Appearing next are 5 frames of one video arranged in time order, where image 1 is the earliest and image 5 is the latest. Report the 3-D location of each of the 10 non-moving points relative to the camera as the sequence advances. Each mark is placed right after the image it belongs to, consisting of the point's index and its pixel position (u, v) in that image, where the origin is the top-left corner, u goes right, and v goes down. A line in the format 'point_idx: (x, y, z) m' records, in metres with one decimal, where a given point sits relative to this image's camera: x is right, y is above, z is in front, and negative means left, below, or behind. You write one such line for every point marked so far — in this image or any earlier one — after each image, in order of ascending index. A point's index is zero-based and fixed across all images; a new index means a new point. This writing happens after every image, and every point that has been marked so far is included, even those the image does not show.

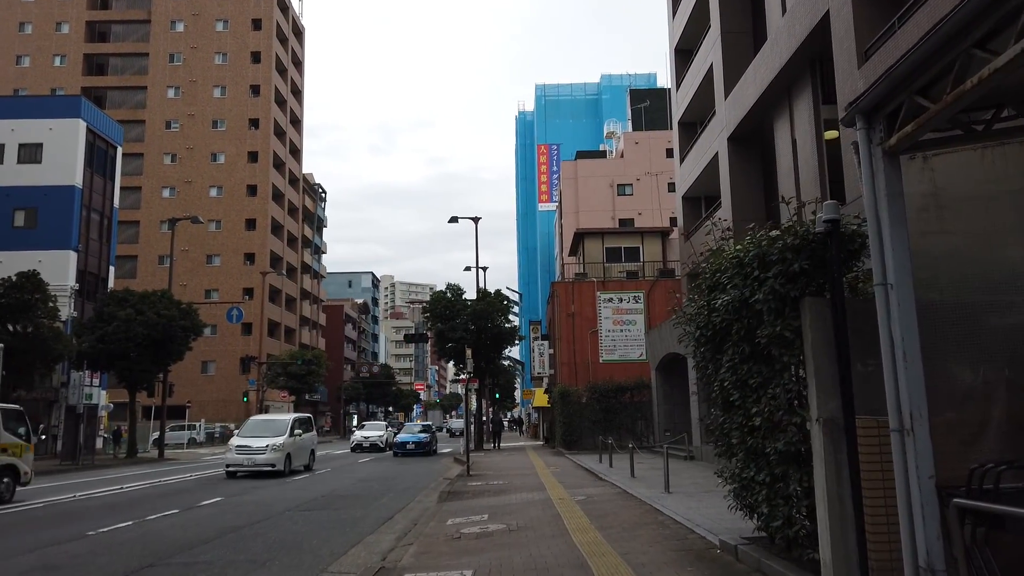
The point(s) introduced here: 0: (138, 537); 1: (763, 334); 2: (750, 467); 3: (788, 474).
0: (-5.4, -3.6, +11.0) m
1: (+1.8, -0.3, +5.5) m
2: (+1.9, -1.4, +6.0) m
3: (+2.0, -1.3, +5.5) m
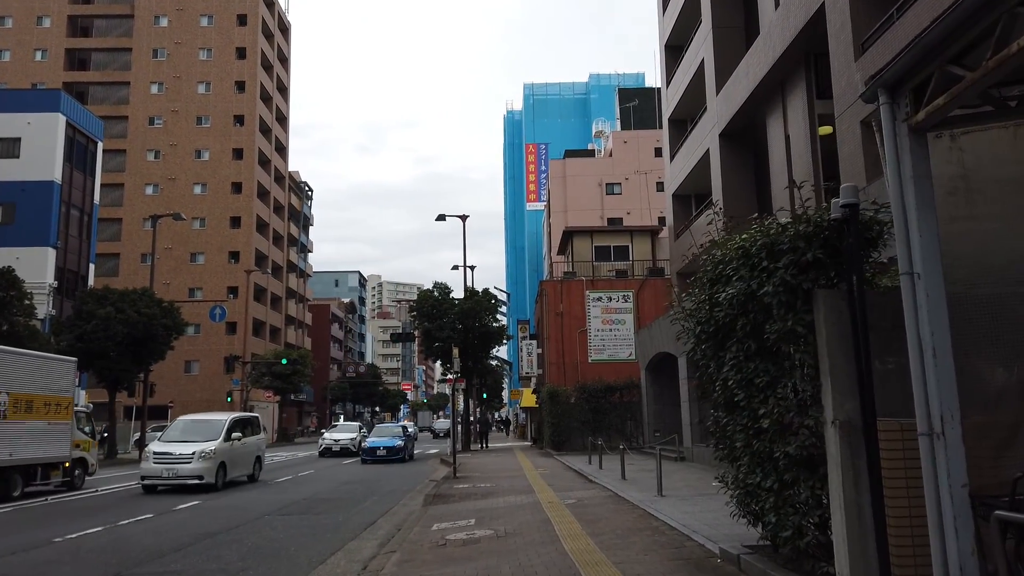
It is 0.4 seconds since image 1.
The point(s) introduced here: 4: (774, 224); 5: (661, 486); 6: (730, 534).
0: (-5.6, -3.5, +10.5) m
1: (+1.8, -0.3, +5.1) m
2: (+1.8, -1.4, +5.6) m
3: (+1.9, -1.3, +5.1) m
4: (+1.8, +0.5, +5.3) m
5: (+2.4, -3.2, +12.4) m
6: (+2.3, -2.6, +8.0) m
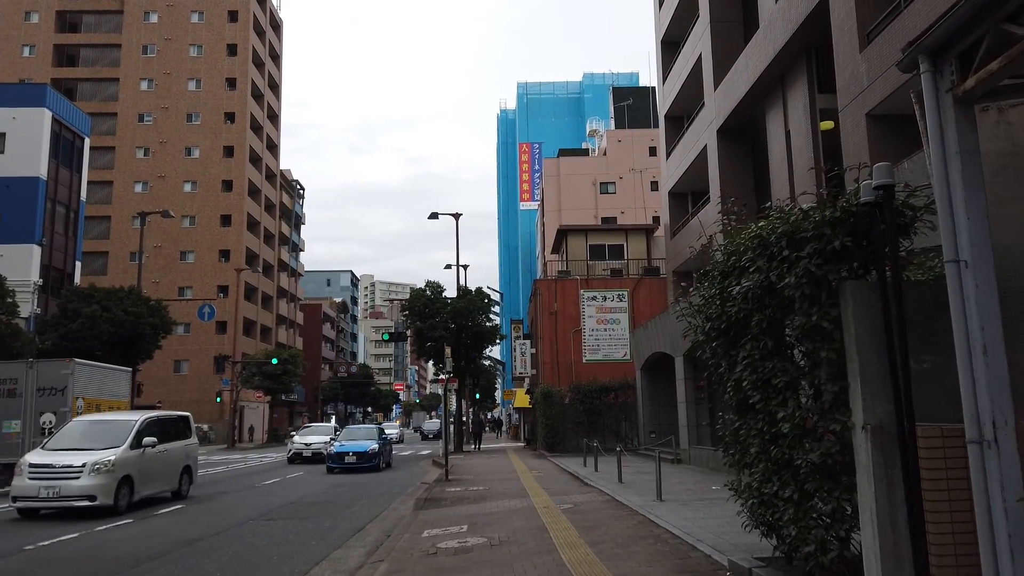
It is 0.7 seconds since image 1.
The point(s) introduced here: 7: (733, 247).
0: (-5.7, -3.5, +9.9) m
1: (+1.7, -0.2, +4.6) m
2: (+1.8, -1.3, +5.1) m
3: (+1.9, -1.2, +4.6) m
4: (+1.8, +0.5, +4.8) m
5: (+2.3, -3.2, +11.9) m
6: (+2.3, -2.5, +7.5) m
7: (+1.6, +0.3, +5.5) m
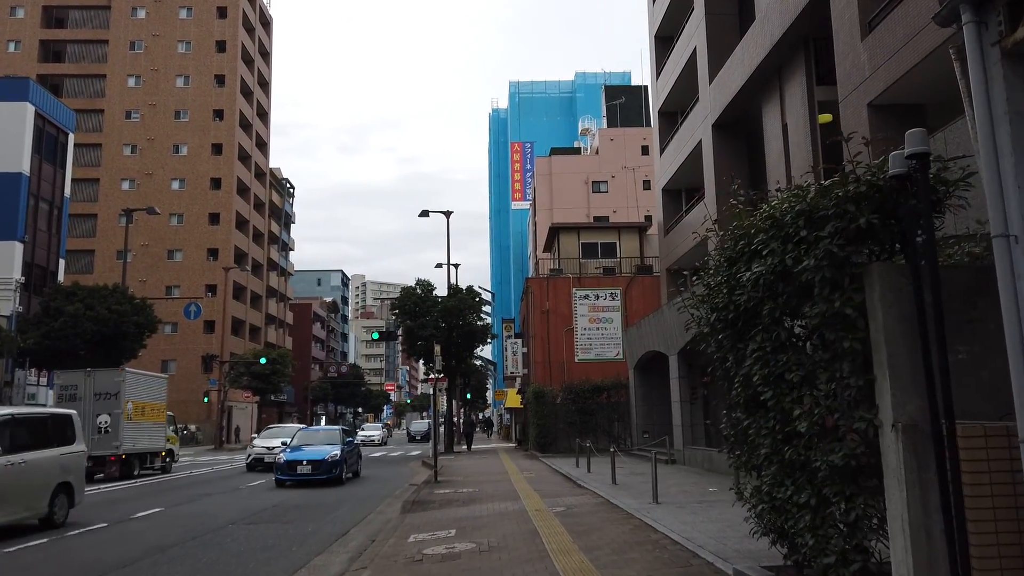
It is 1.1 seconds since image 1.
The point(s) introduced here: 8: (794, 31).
0: (-5.8, -3.4, +9.4) m
1: (+1.7, -0.1, +4.2) m
2: (+1.7, -1.2, +4.7) m
3: (+1.8, -1.2, +4.2) m
4: (+1.7, +0.6, +4.4) m
5: (+2.2, -3.1, +11.5) m
6: (+2.2, -2.5, +7.1) m
7: (+1.5, +0.4, +5.1) m
8: (+6.1, +5.5, +16.1) m
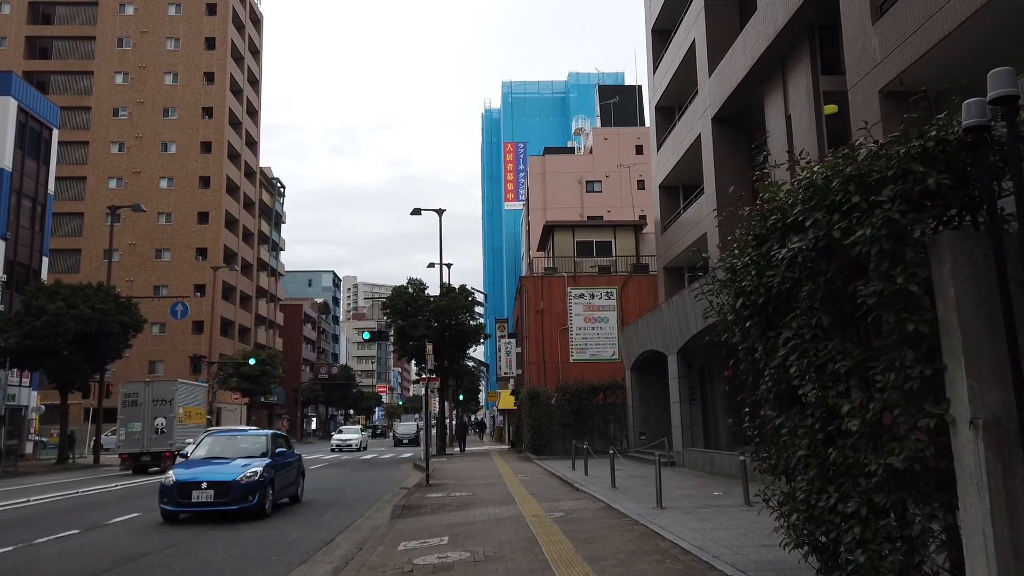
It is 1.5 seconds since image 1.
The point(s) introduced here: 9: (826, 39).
0: (-5.8, -3.3, +8.8) m
1: (+1.7, 0.0, +3.6) m
2: (+1.7, -1.1, +4.1) m
3: (+1.9, -1.0, +3.6) m
4: (+1.8, +0.7, +3.8) m
5: (+2.1, -3.0, +10.9) m
6: (+2.1, -2.4, +6.5) m
7: (+1.6, +0.5, +4.5) m
8: (+6.0, +5.6, +15.6) m
9: (+6.6, +5.2, +15.9) m
